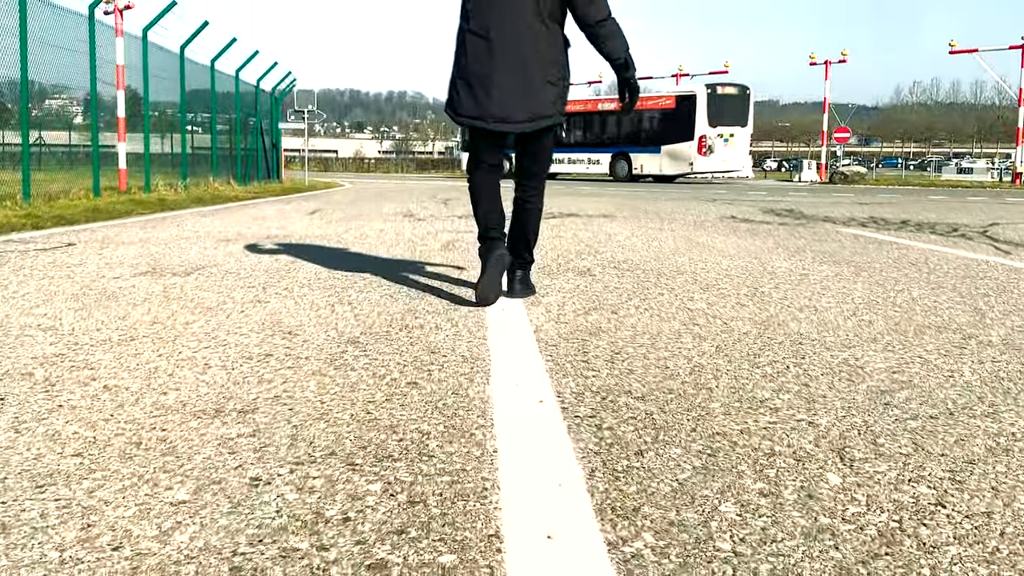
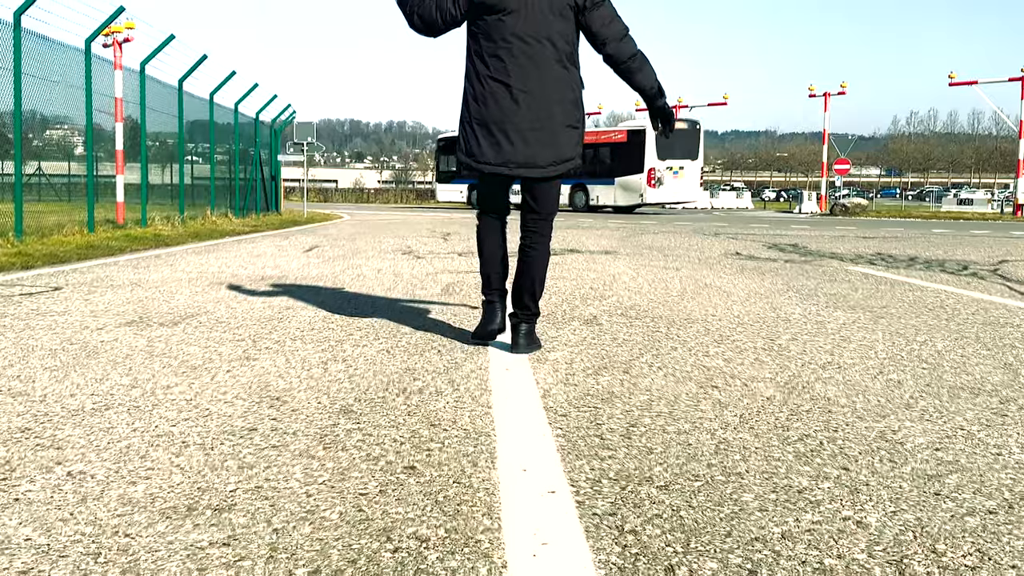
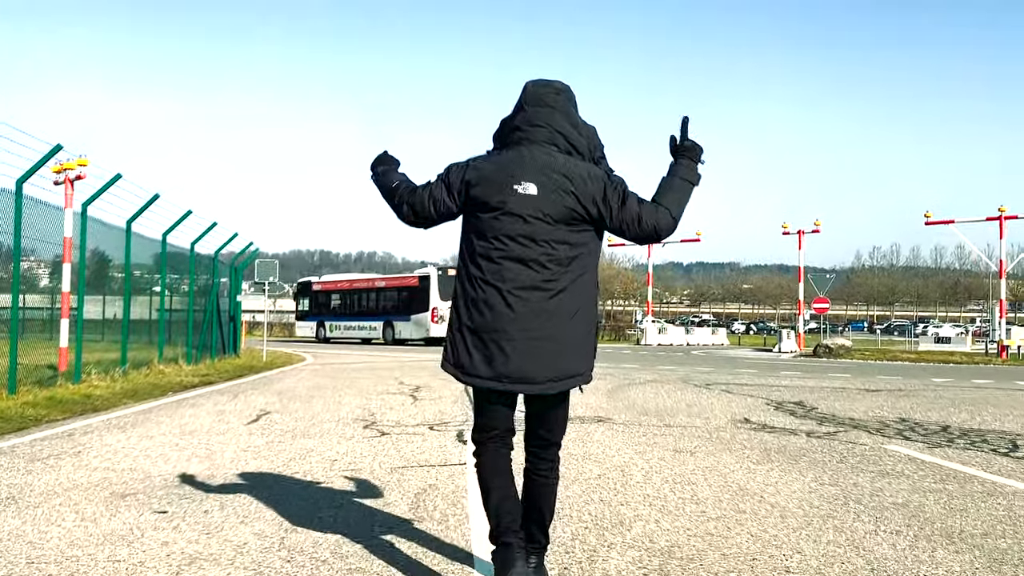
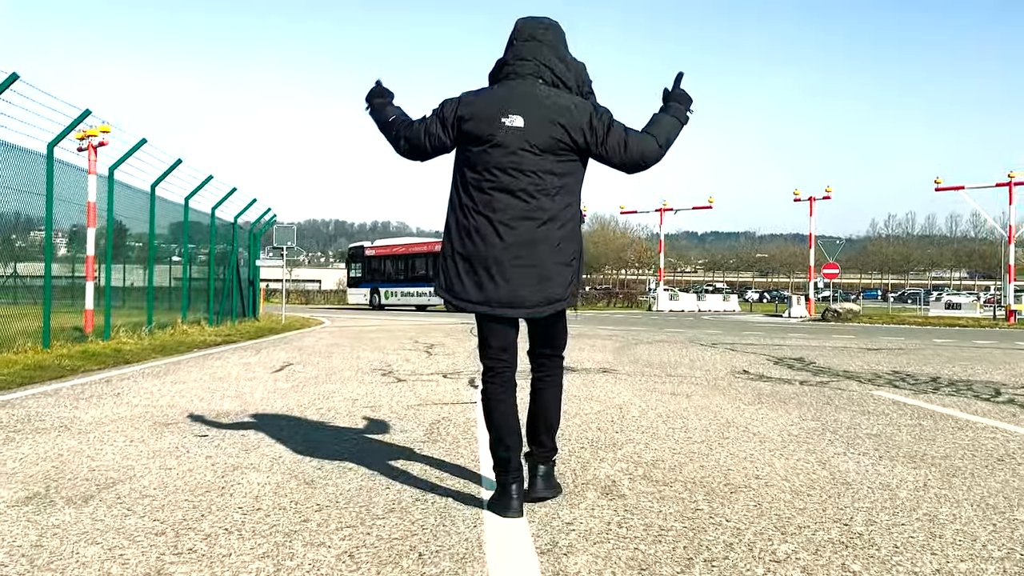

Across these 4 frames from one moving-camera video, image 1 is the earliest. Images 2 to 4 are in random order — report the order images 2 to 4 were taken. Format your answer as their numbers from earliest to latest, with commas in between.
2, 4, 3
